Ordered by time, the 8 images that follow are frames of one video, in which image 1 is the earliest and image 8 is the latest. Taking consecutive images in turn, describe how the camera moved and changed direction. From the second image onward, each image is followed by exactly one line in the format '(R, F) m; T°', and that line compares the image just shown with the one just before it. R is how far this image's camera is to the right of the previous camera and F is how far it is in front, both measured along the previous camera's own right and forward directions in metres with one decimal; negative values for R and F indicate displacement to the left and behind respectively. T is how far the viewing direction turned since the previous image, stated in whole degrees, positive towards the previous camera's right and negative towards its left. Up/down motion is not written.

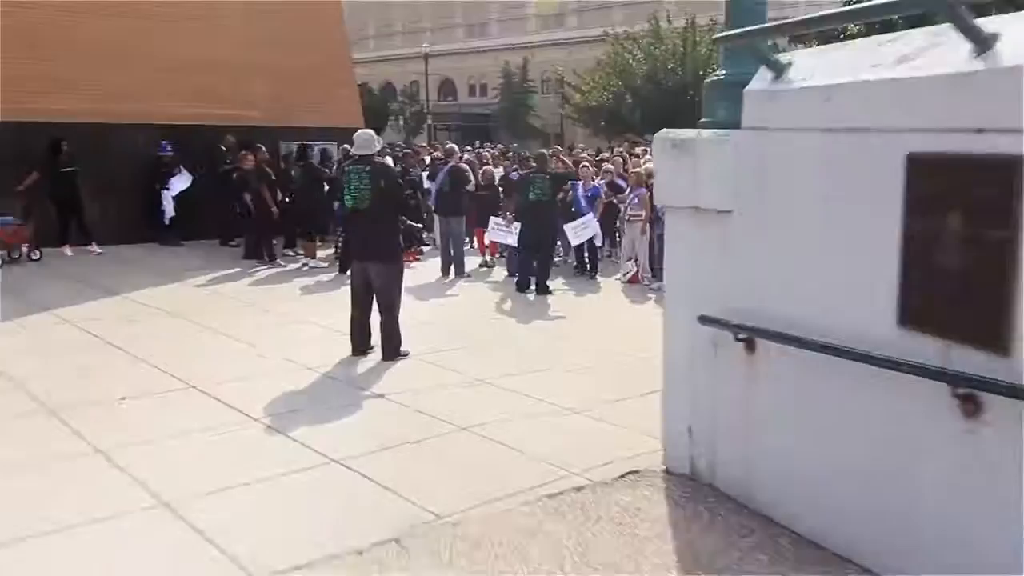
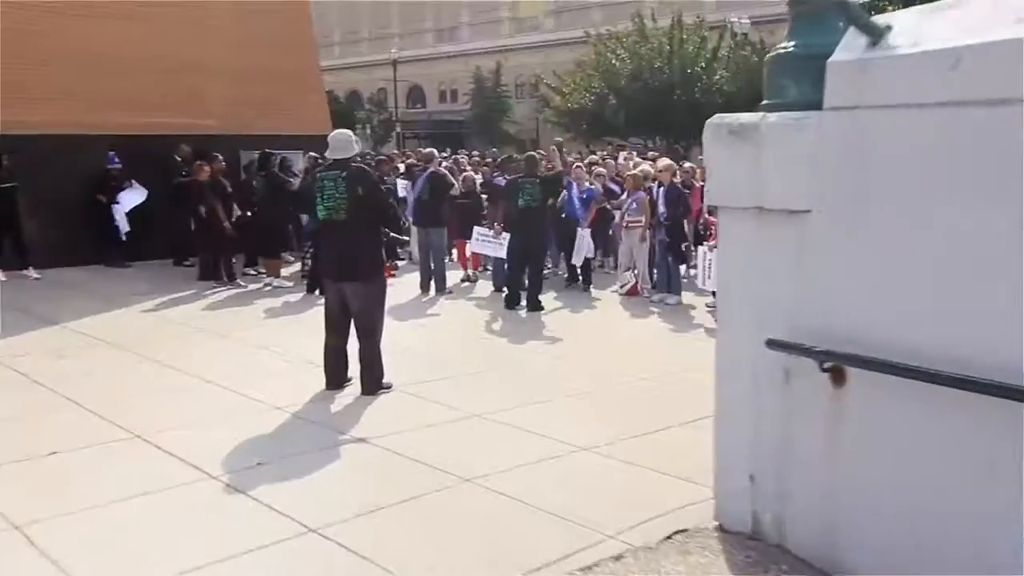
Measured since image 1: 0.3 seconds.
(-0.3, +1.0) m; +2°
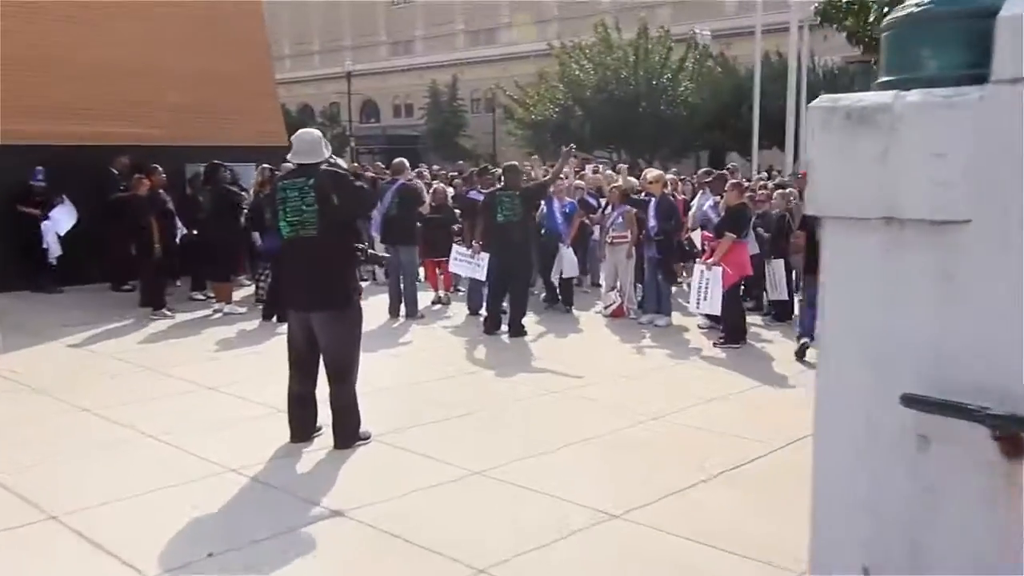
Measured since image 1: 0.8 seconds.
(-0.3, +1.1) m; +3°
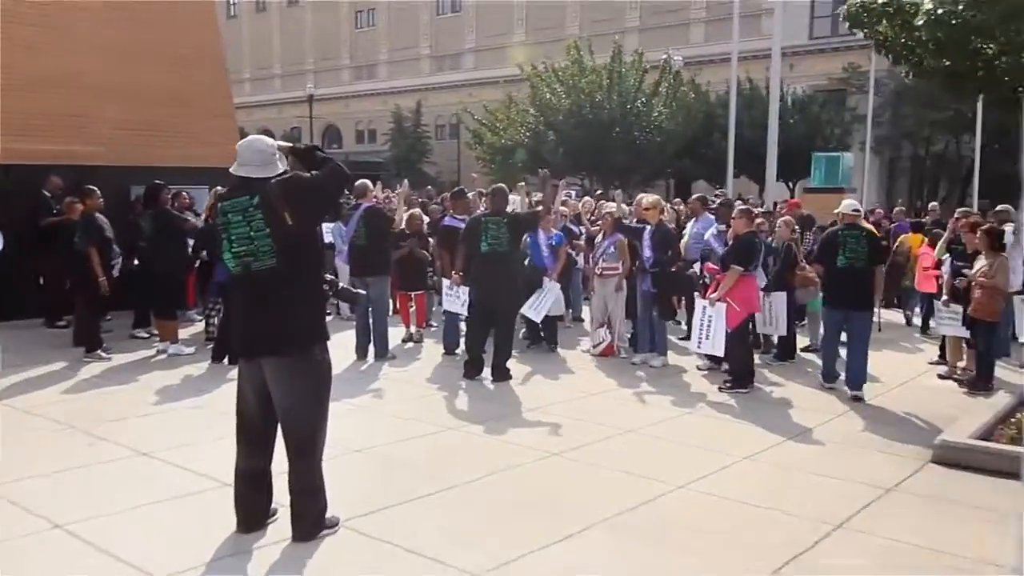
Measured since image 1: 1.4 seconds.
(-0.2, +1.2) m; +3°
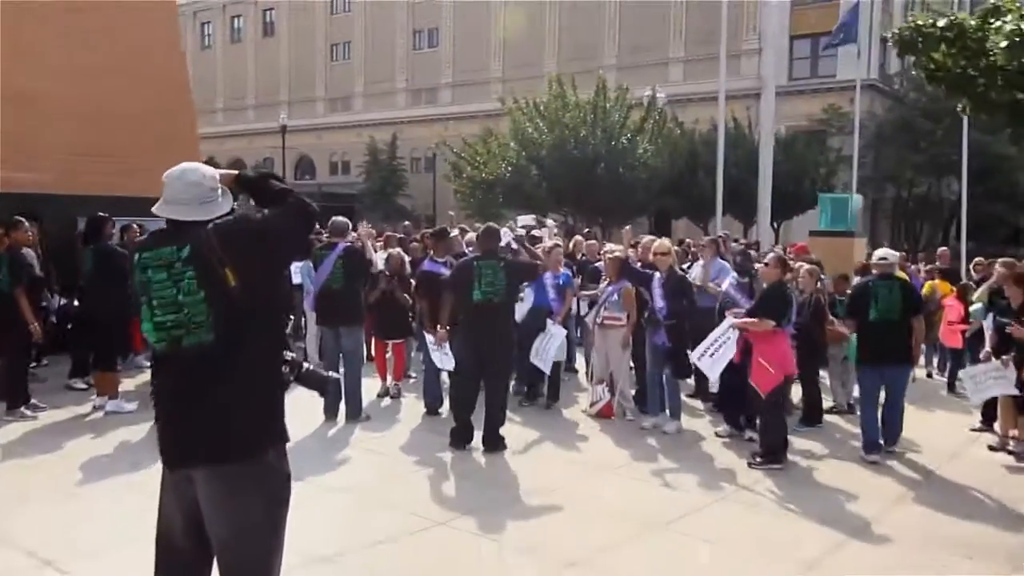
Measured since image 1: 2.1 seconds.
(-0.2, +1.3) m; +2°
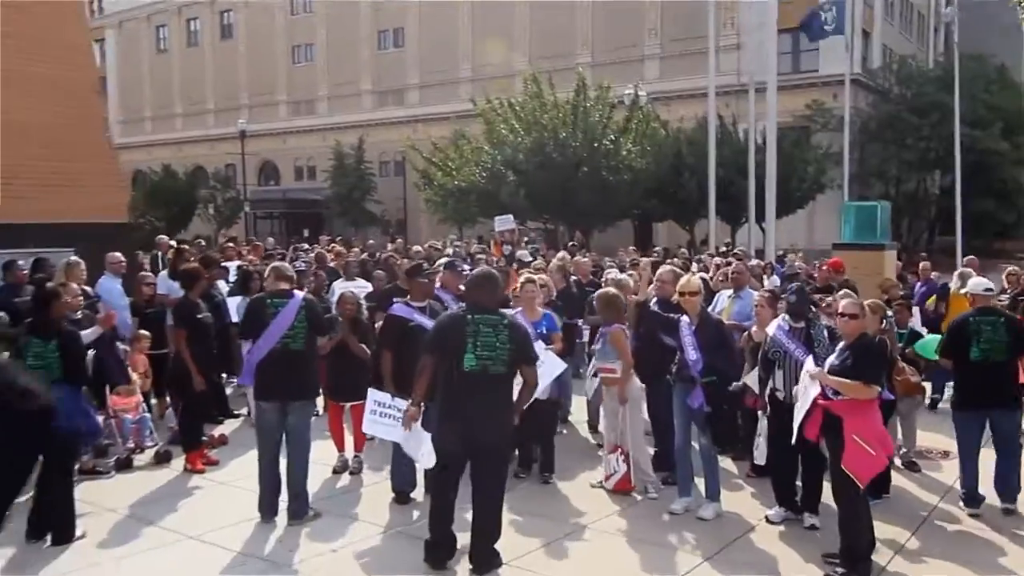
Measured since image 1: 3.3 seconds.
(-0.2, +2.0) m; +2°
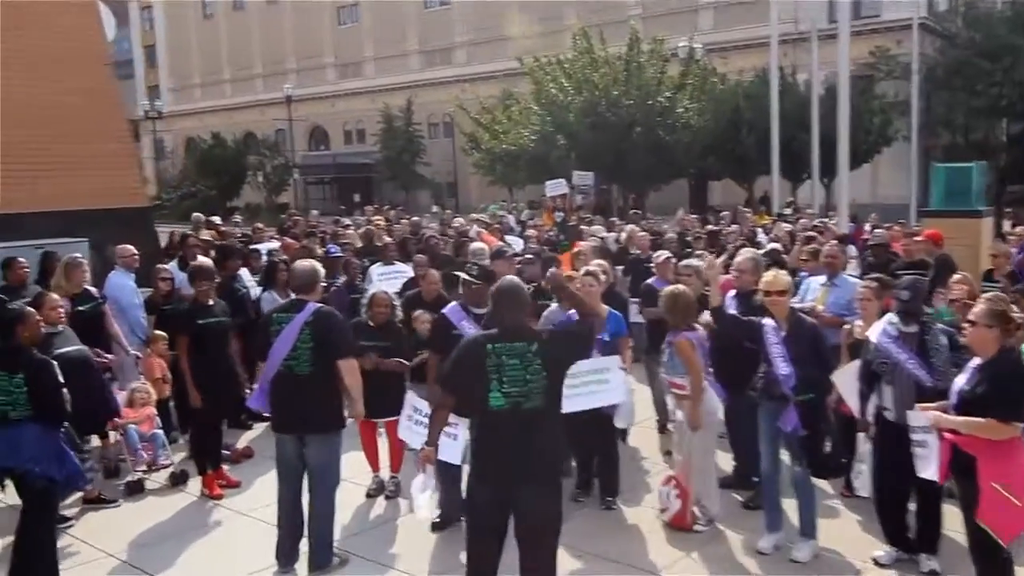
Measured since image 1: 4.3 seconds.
(0.0, +1.1) m; -4°
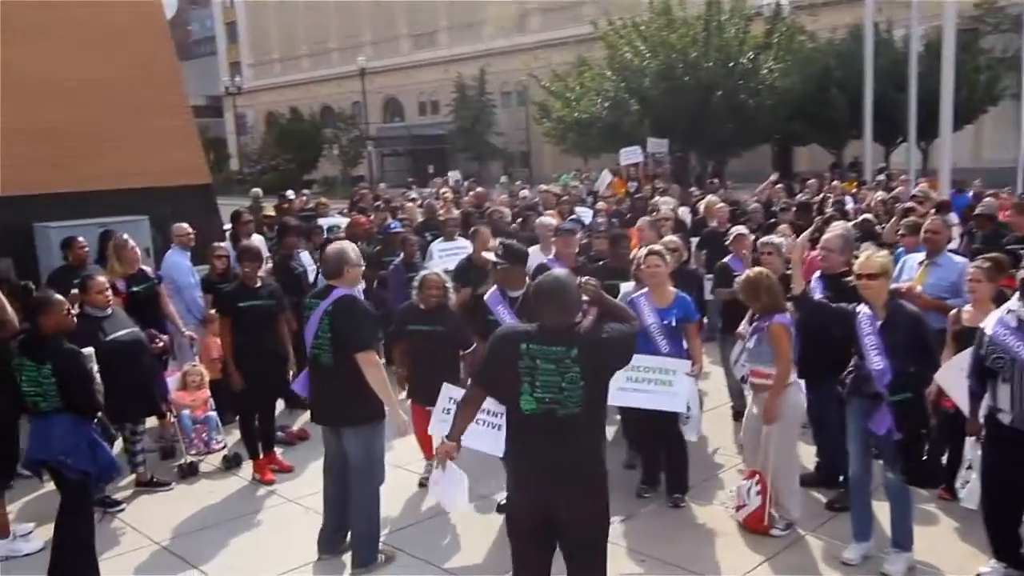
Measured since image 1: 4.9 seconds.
(+0.2, +0.6) m; -5°
